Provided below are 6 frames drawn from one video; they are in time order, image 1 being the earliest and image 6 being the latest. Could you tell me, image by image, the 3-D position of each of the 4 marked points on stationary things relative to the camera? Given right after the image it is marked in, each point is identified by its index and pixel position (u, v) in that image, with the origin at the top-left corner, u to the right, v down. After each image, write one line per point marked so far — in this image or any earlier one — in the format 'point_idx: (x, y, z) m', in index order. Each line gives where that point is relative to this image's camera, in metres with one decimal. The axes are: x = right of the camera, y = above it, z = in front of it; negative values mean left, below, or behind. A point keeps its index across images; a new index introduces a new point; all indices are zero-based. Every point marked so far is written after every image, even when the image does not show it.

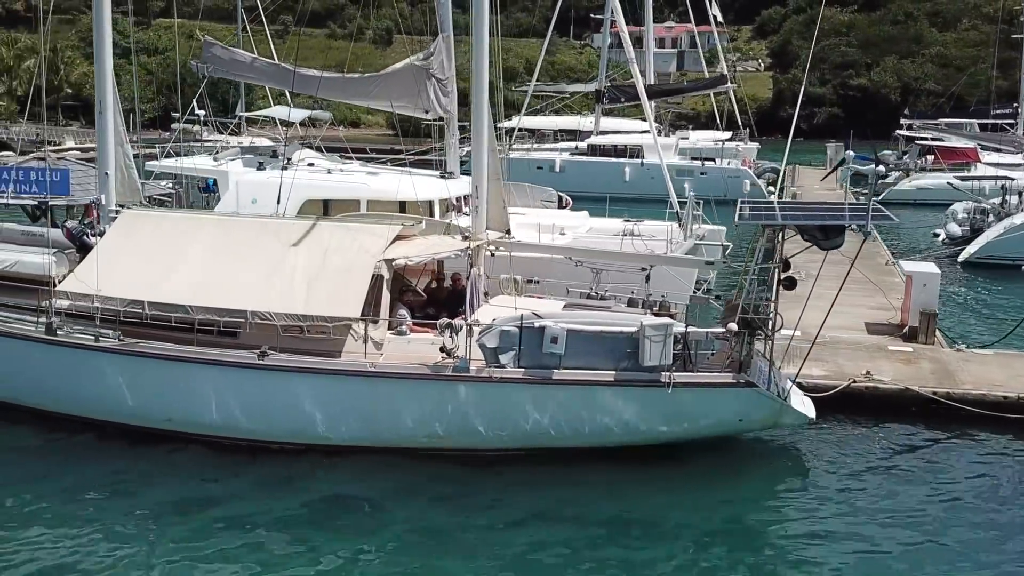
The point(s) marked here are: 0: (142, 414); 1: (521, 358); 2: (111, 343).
0: (-3.5, -1.4, +9.1) m
1: (+0.3, -0.7, +9.0) m
2: (-3.7, -0.6, +8.9) m
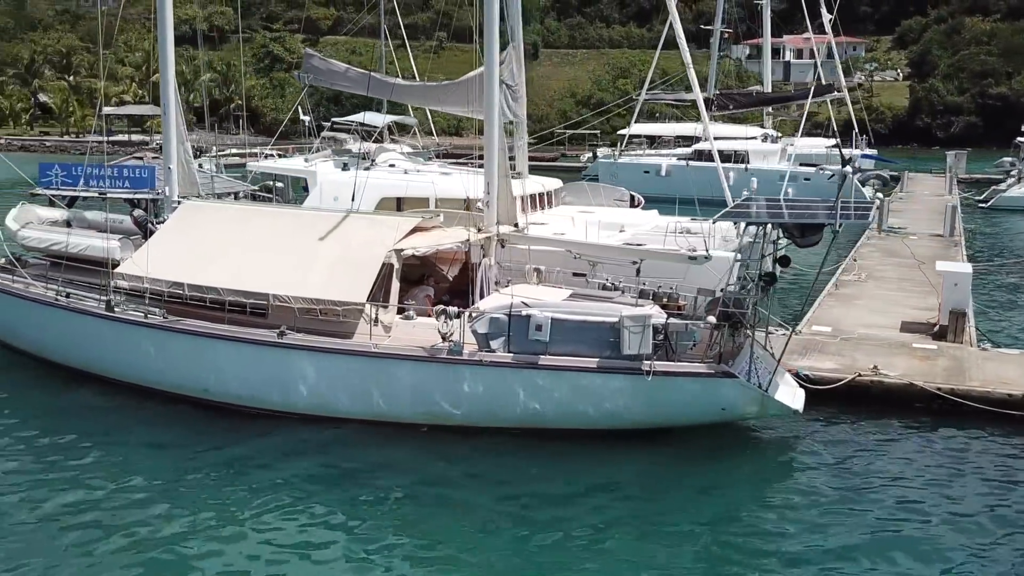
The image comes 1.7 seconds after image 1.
0: (-3.7, -1.1, +10.3) m
1: (0.0, -0.6, +9.6) m
2: (-3.9, -0.4, +10.2) m
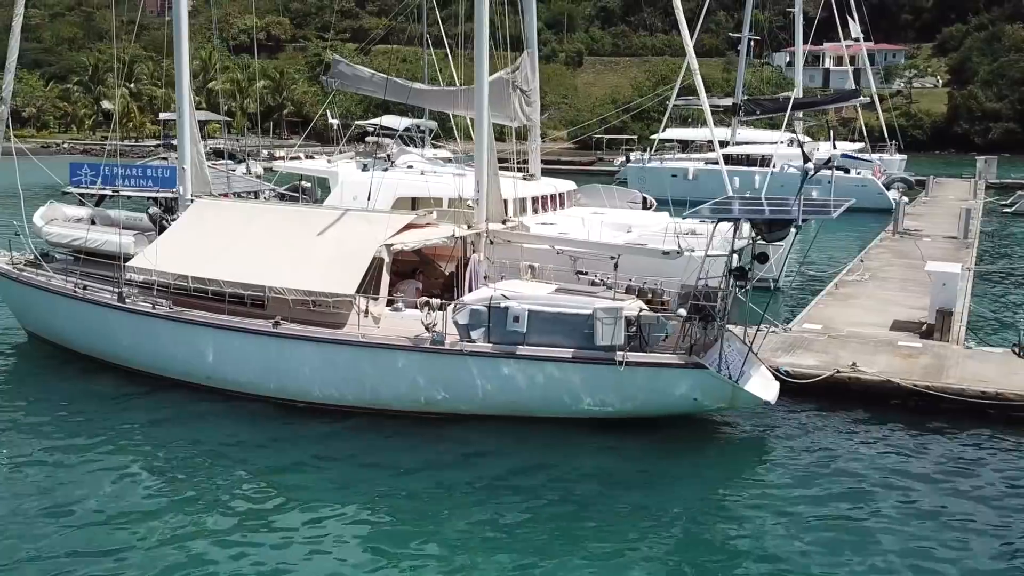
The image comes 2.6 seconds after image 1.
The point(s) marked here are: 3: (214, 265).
0: (-3.9, -1.0, +11.0) m
1: (-0.2, -0.5, +10.1) m
2: (-4.2, -0.3, +10.9) m
3: (-3.6, +0.3, +11.1) m
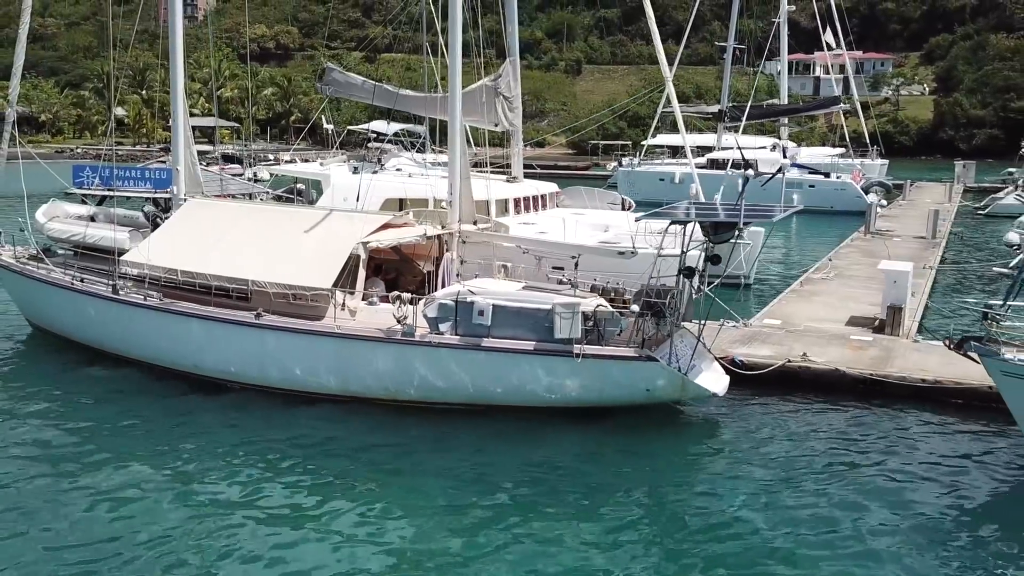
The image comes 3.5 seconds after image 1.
0: (-4.3, -0.9, +11.8) m
1: (-0.6, -0.4, +10.8) m
2: (-4.6, -0.2, +11.7) m
3: (-4.0, +0.4, +11.8) m
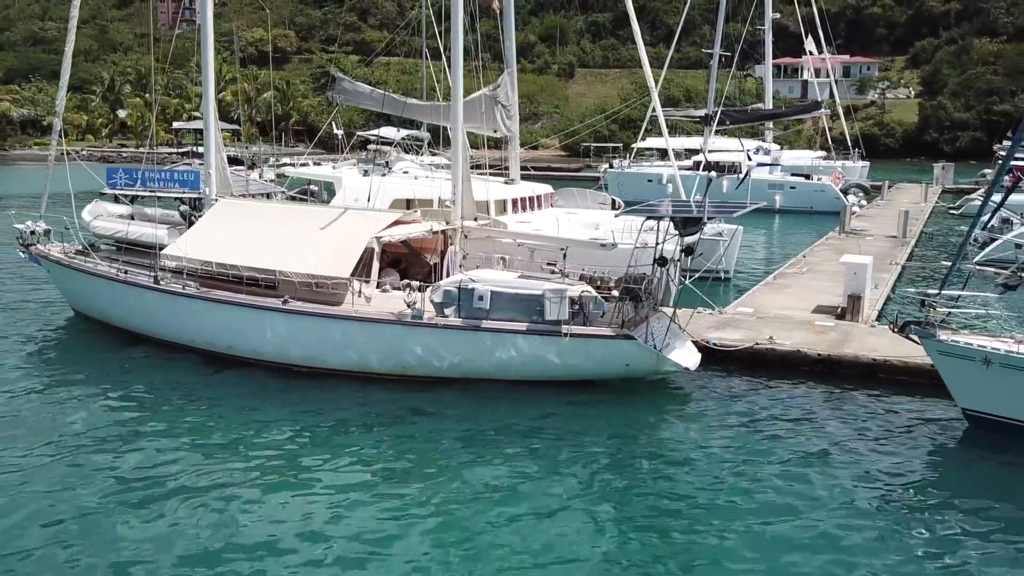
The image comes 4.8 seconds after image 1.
0: (-4.3, -0.8, +13.2) m
1: (-0.7, -0.3, +12.2) m
2: (-4.6, 0.0, +13.1) m
3: (-4.0, +0.5, +13.2) m
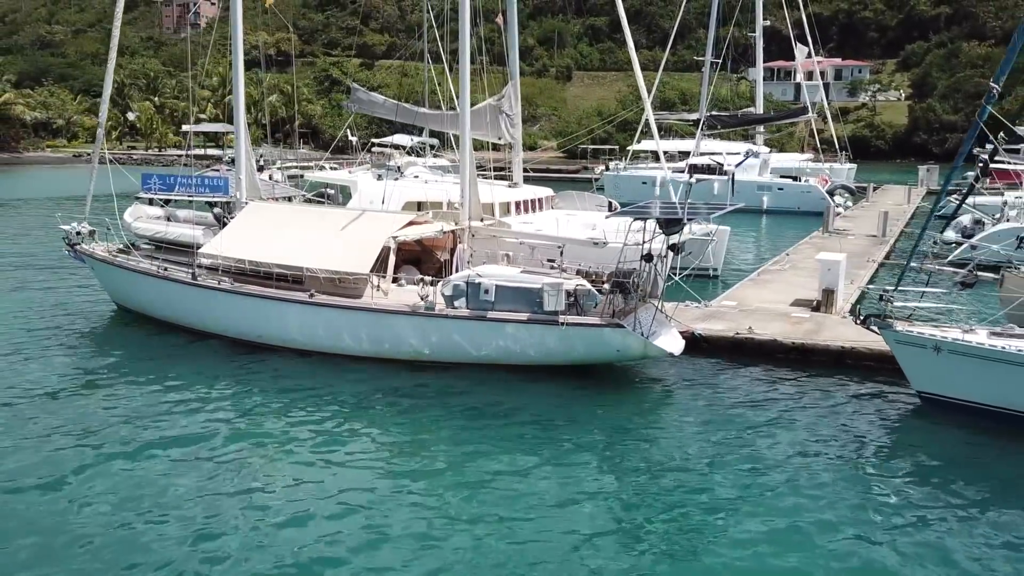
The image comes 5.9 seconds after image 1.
0: (-4.3, -0.7, +14.5) m
1: (-0.7, -0.2, +13.6) m
2: (-4.6, 0.0, +14.5) m
3: (-4.0, +0.6, +14.6) m
